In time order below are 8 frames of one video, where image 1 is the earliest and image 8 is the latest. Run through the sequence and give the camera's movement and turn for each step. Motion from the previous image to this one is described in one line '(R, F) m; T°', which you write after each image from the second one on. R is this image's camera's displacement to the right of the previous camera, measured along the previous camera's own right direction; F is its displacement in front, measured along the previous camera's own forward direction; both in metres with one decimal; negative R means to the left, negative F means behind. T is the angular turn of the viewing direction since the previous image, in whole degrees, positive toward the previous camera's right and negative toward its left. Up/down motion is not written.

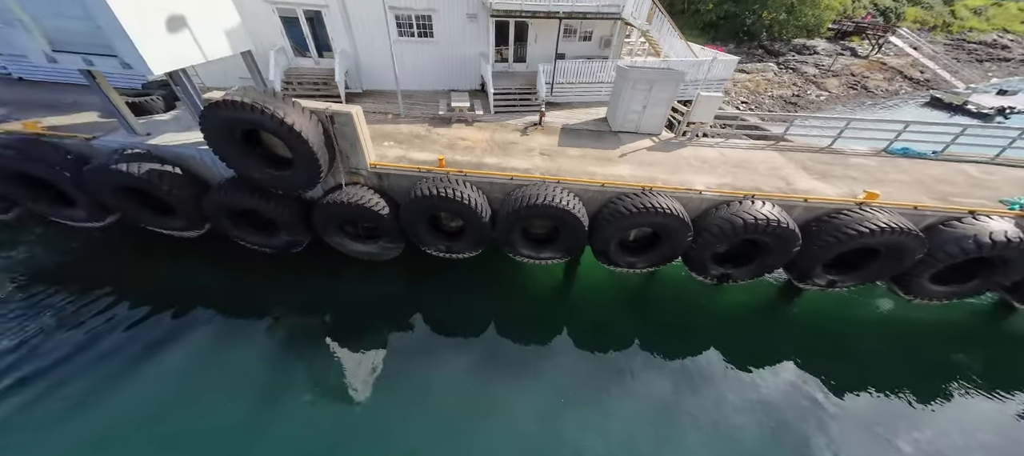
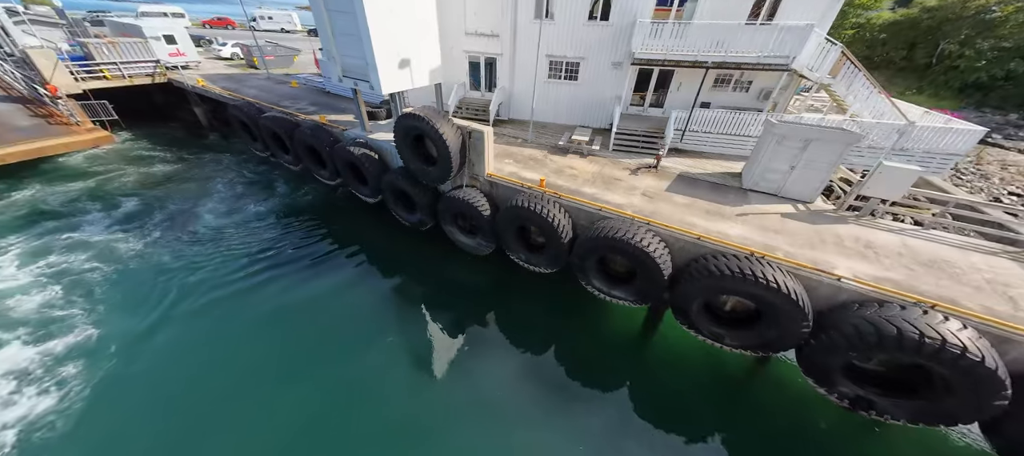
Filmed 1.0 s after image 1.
(+1.0, -0.3) m; -24°
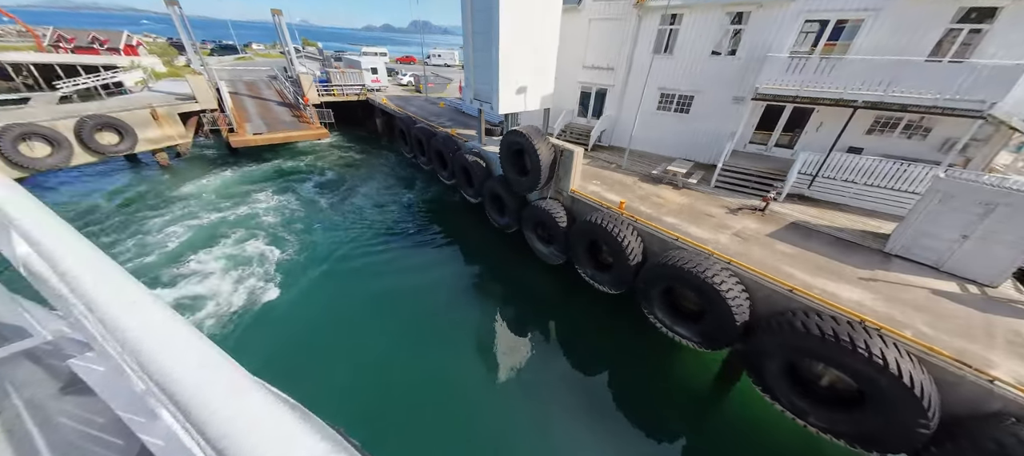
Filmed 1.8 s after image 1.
(+0.7, -0.5) m; -19°
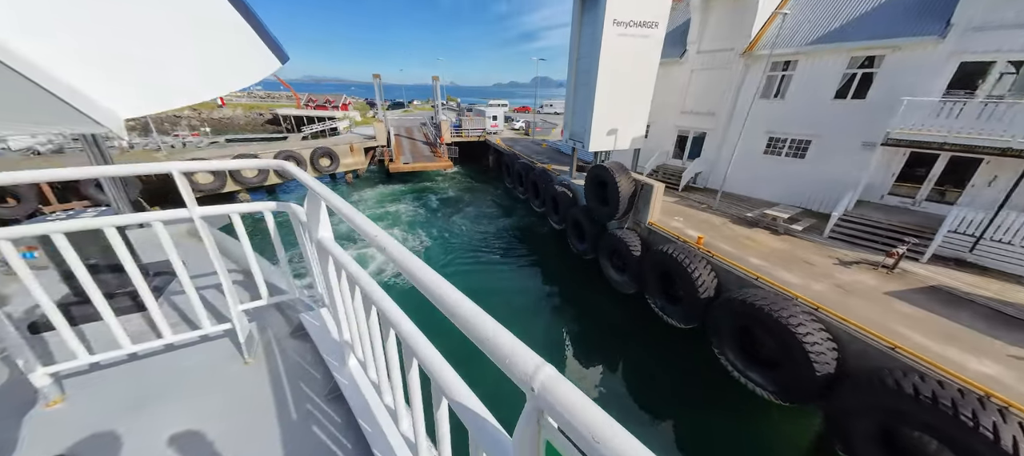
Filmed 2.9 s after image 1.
(+0.5, -1.1) m; -18°
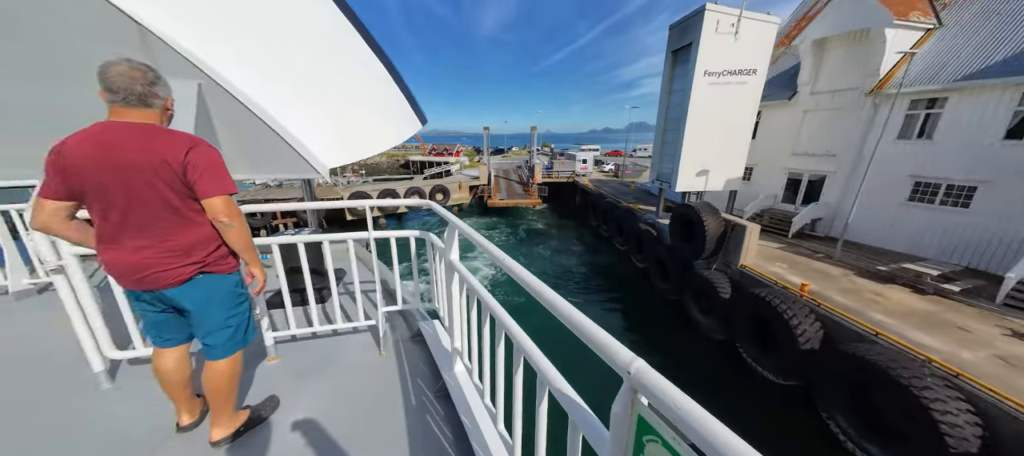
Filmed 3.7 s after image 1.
(+0.1, -1.1) m; -16°
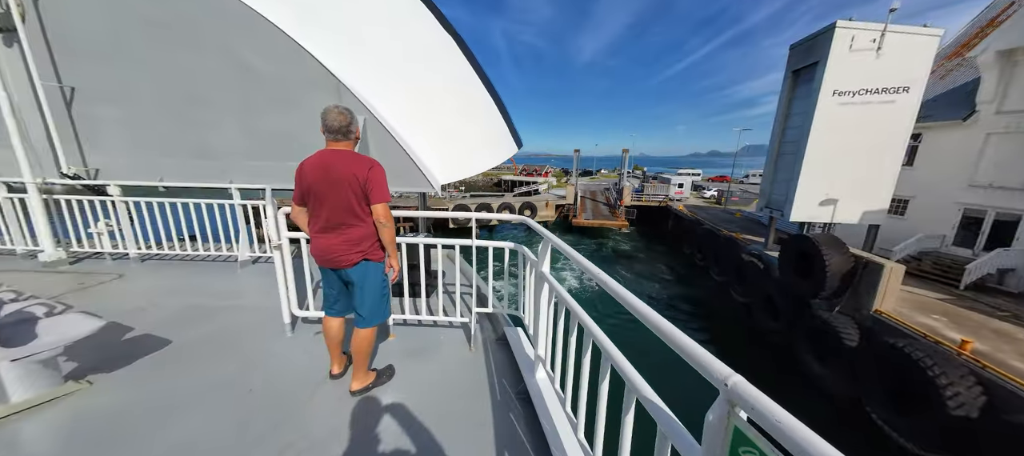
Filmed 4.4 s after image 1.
(-0.5, -1.2) m; -15°
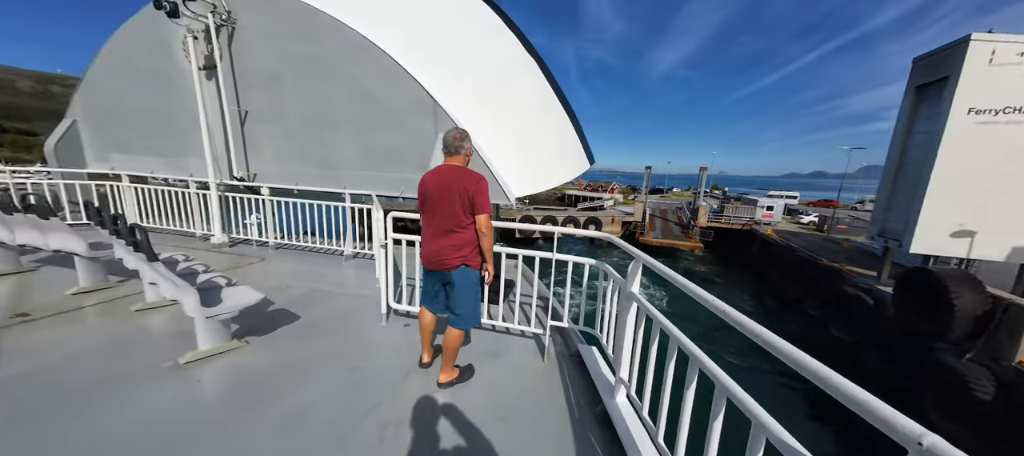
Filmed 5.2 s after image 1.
(-1.5, -1.1) m; -9°
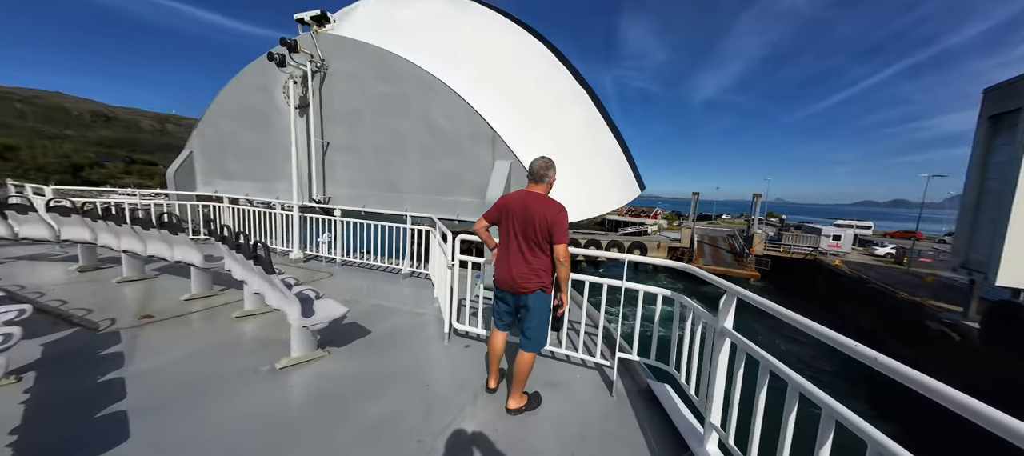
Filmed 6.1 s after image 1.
(-1.8, -0.6) m; -5°
